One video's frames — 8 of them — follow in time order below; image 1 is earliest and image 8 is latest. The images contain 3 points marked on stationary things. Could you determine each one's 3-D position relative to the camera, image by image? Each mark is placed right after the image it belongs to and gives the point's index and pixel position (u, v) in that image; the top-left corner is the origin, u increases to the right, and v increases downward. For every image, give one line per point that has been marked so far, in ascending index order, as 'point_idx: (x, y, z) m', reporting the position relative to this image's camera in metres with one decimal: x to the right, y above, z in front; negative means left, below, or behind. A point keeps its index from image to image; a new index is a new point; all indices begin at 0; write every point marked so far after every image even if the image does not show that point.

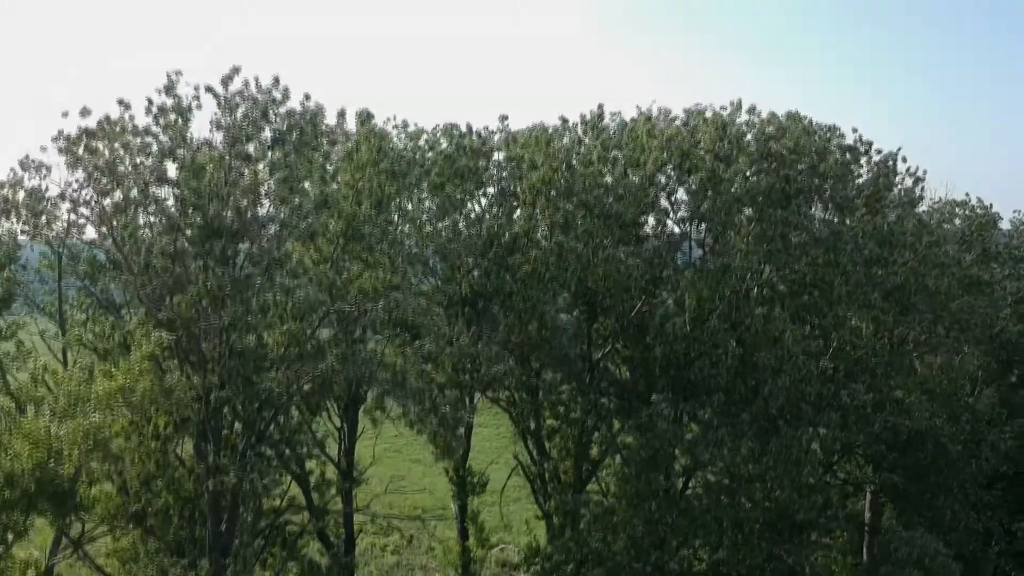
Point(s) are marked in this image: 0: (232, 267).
0: (-4.3, +0.3, +13.1) m
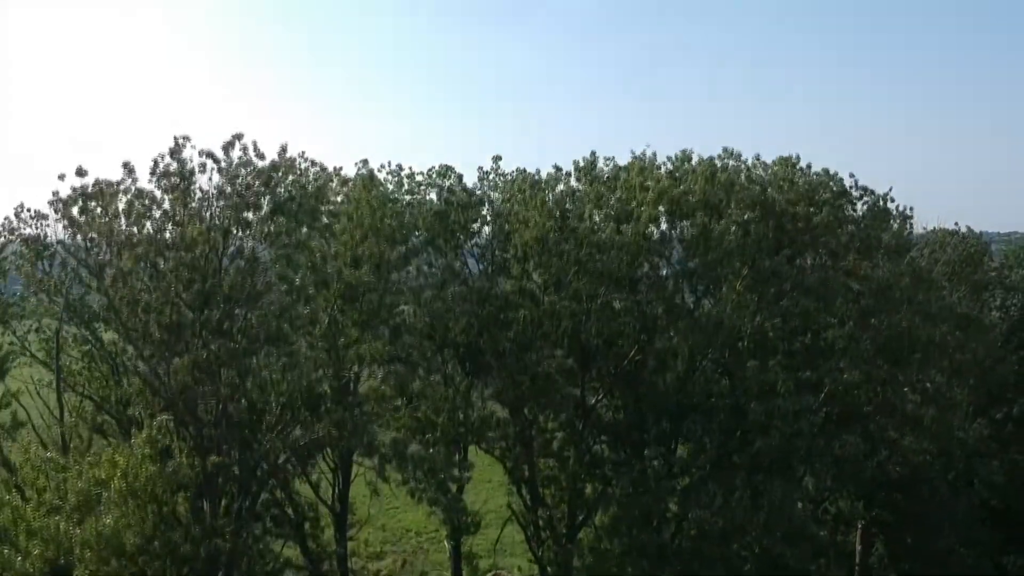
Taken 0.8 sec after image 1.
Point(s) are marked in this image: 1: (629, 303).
0: (-4.4, -0.7, +13.3) m
1: (+2.3, -0.4, +17.3) m
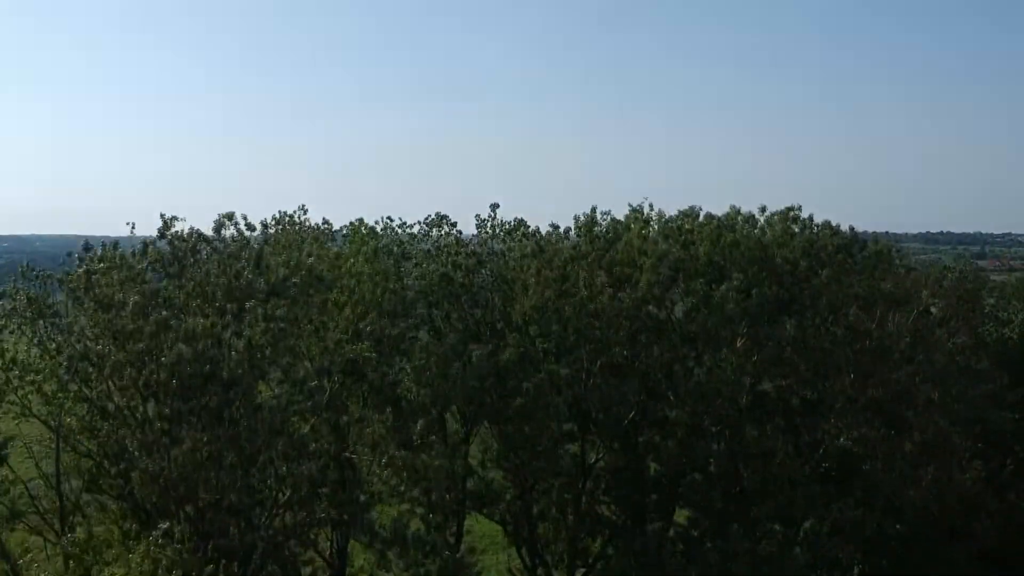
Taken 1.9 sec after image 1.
0: (-4.4, -2.0, +13.2) m
1: (+2.4, -1.7, +17.3) m
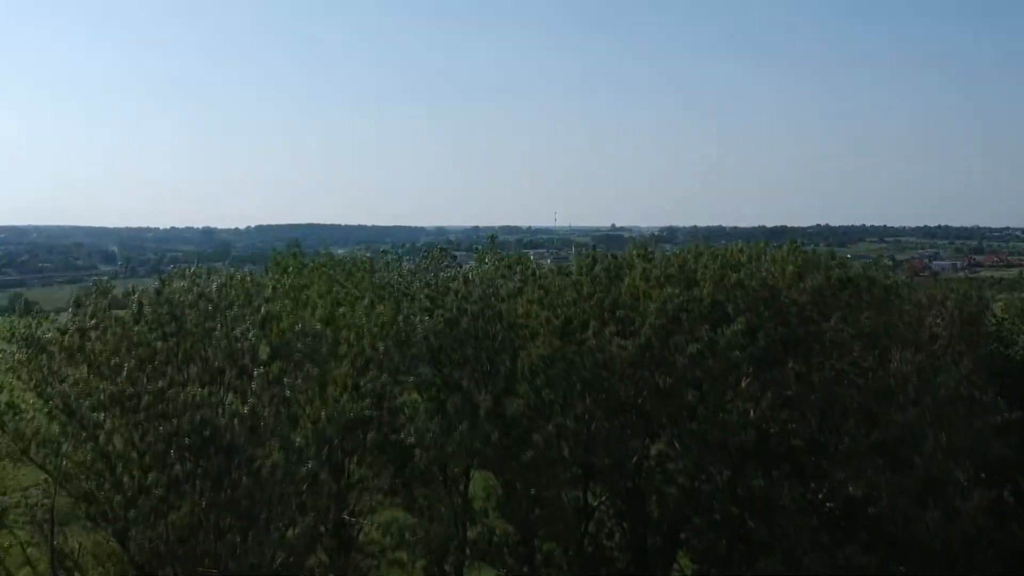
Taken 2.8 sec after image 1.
0: (-4.3, -2.9, +13.0) m
1: (+2.4, -2.6, +17.1) m
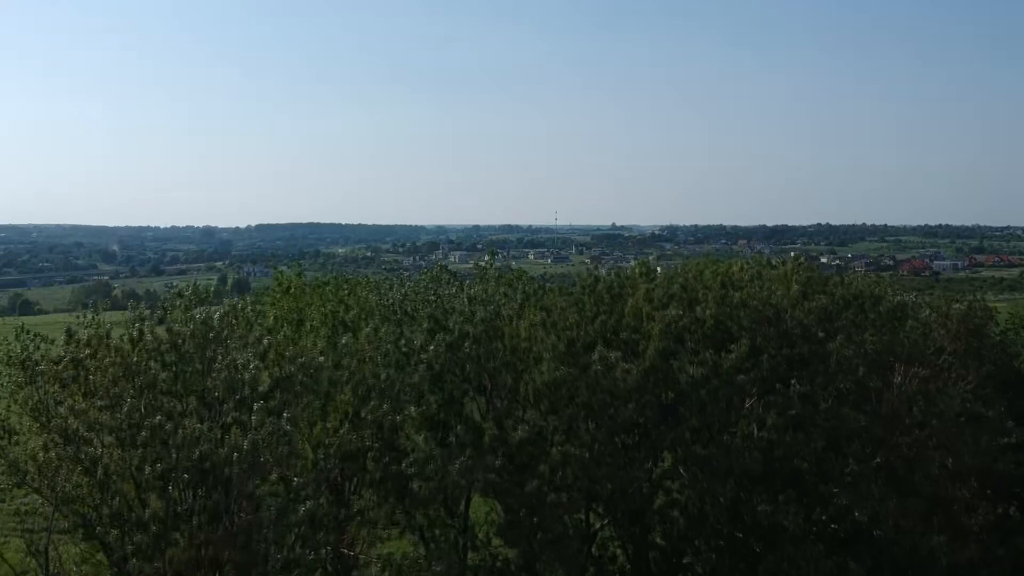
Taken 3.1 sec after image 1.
0: (-0.8, -1.9, +19.6) m
1: (+5.9, -1.6, +23.6) m
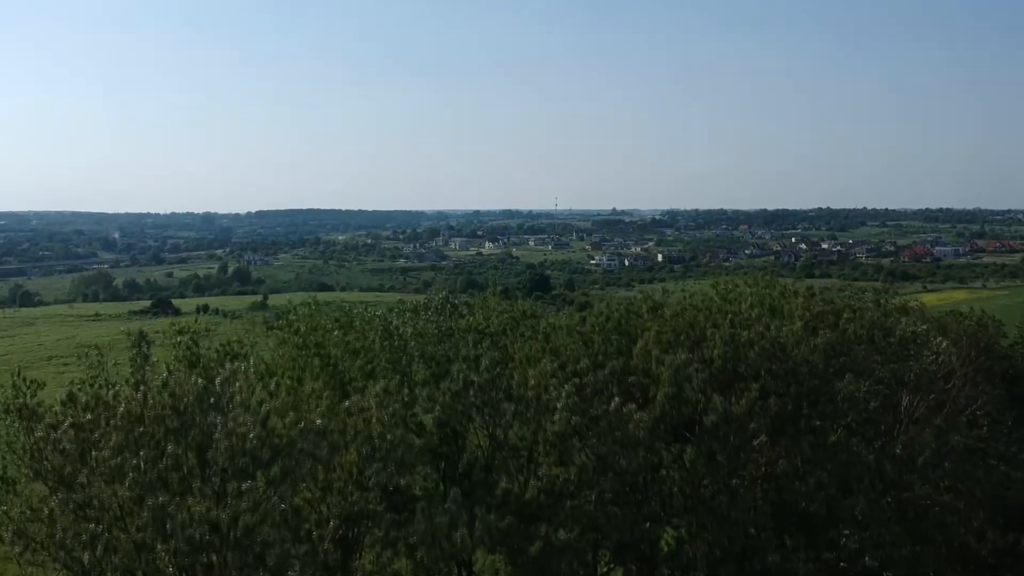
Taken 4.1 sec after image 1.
0: (-0.9, -1.3, +19.7) m
1: (+5.9, -1.0, +23.7) m
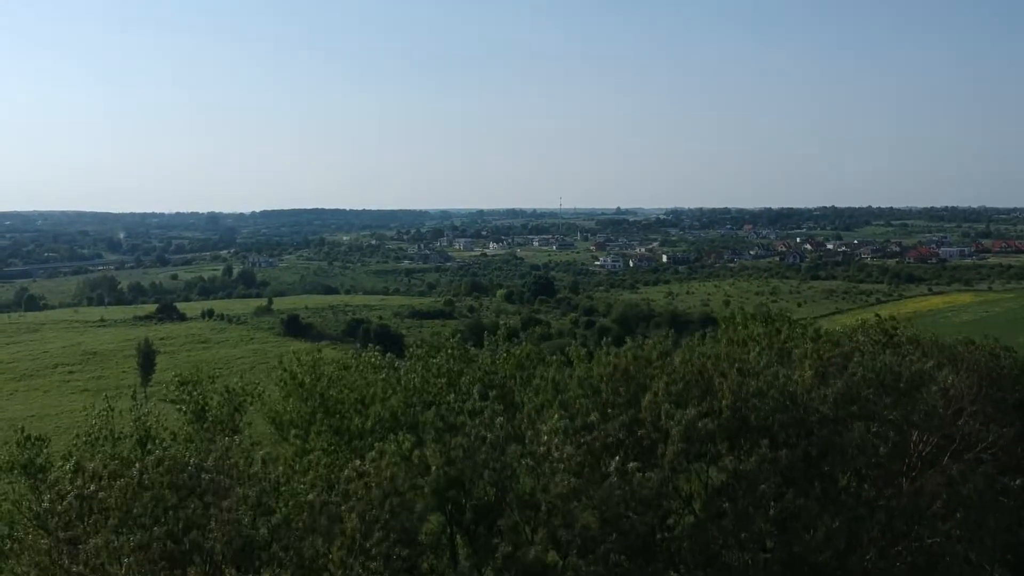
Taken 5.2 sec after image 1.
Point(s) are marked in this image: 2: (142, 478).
0: (-0.7, -2.6, +19.5) m
1: (+6.0, -2.2, +23.5) m
2: (-6.6, -3.3, +15.1) m
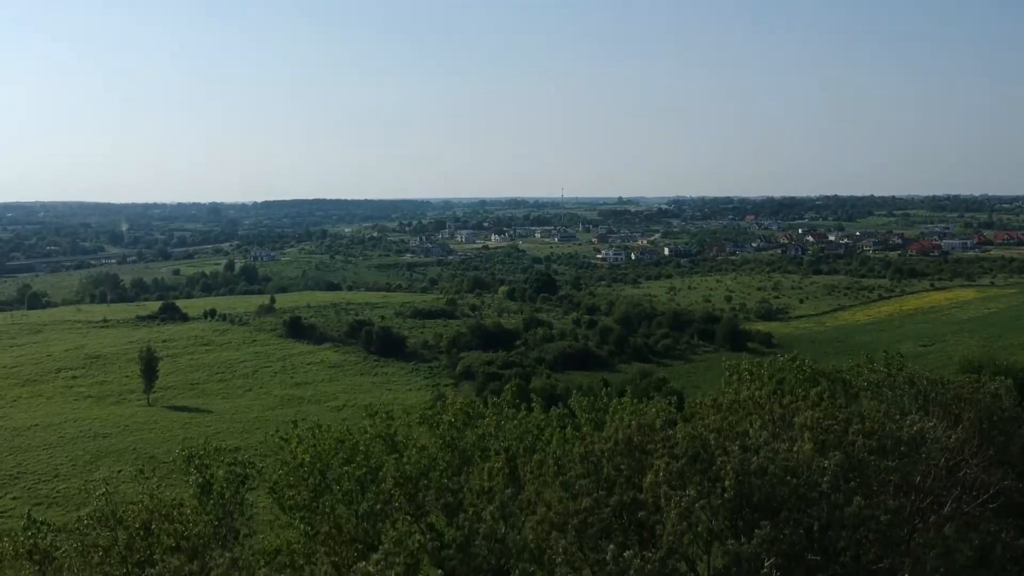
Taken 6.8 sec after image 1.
0: (-0.6, -4.6, +19.6) m
1: (+6.1, -4.2, +23.6) m
2: (-6.5, -5.4, +15.3) m
